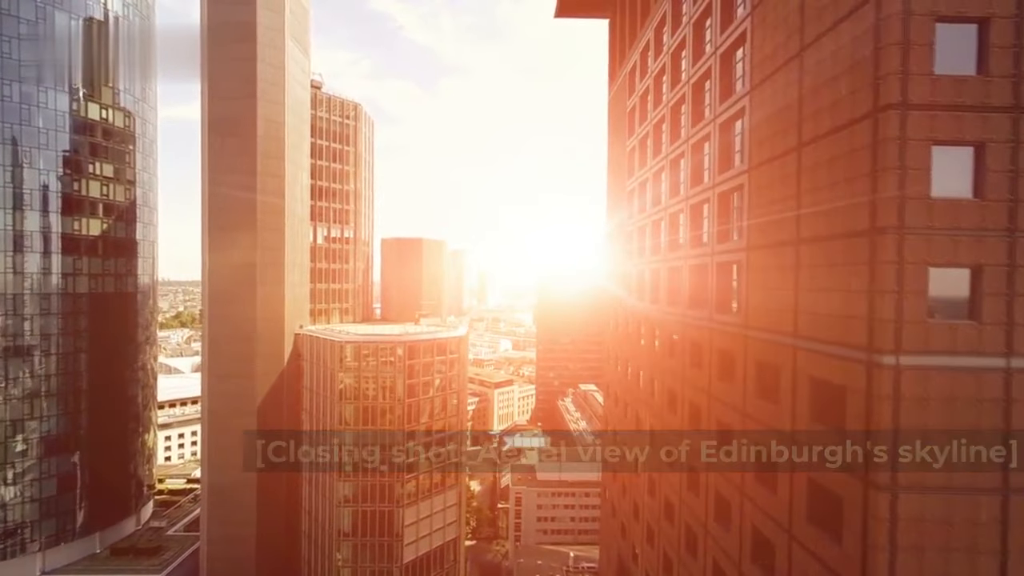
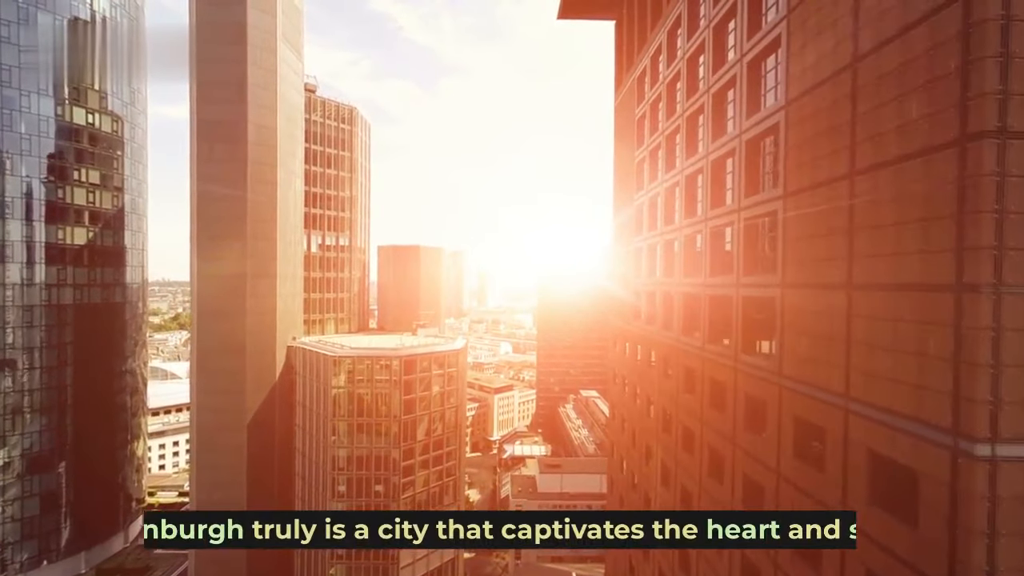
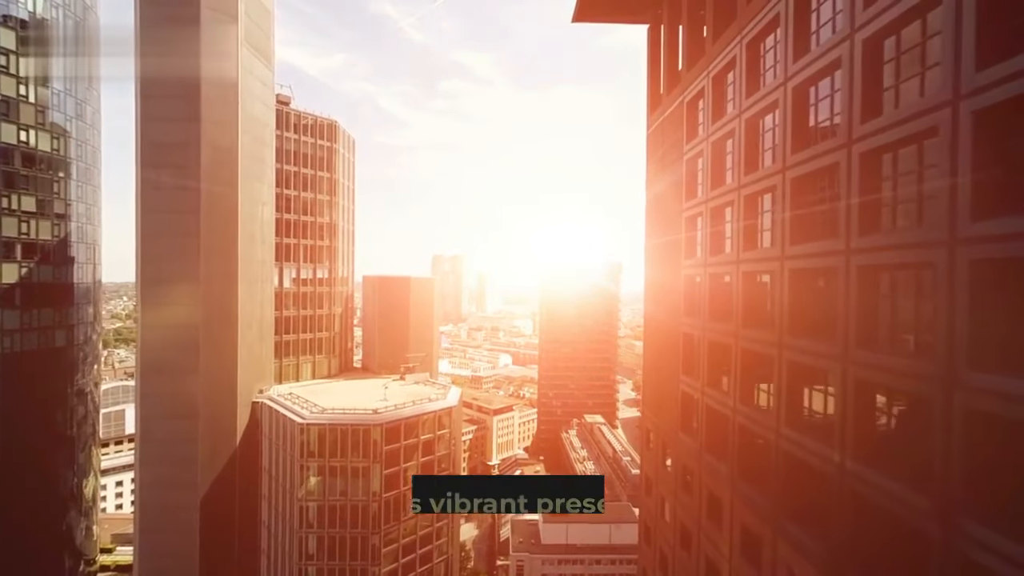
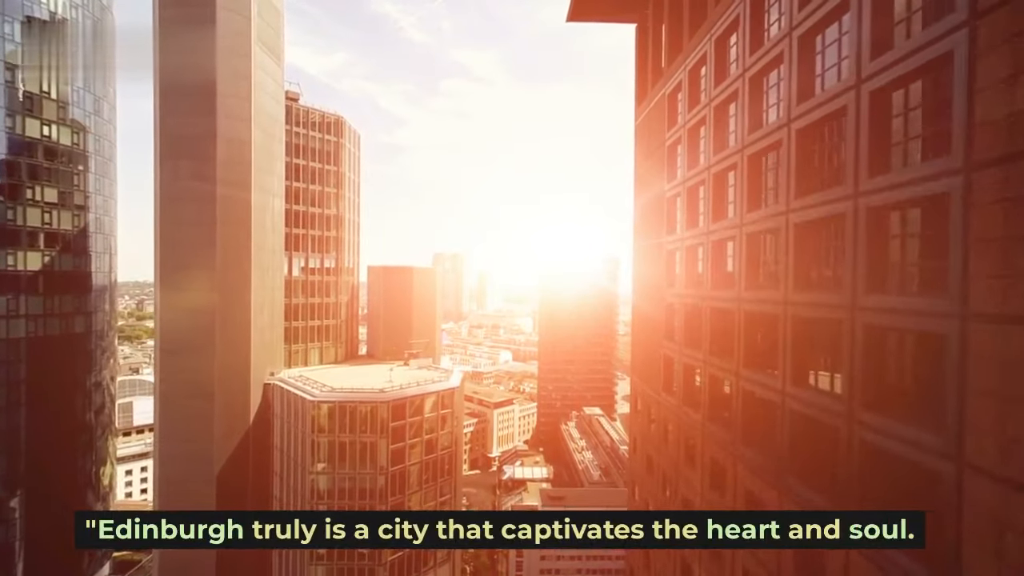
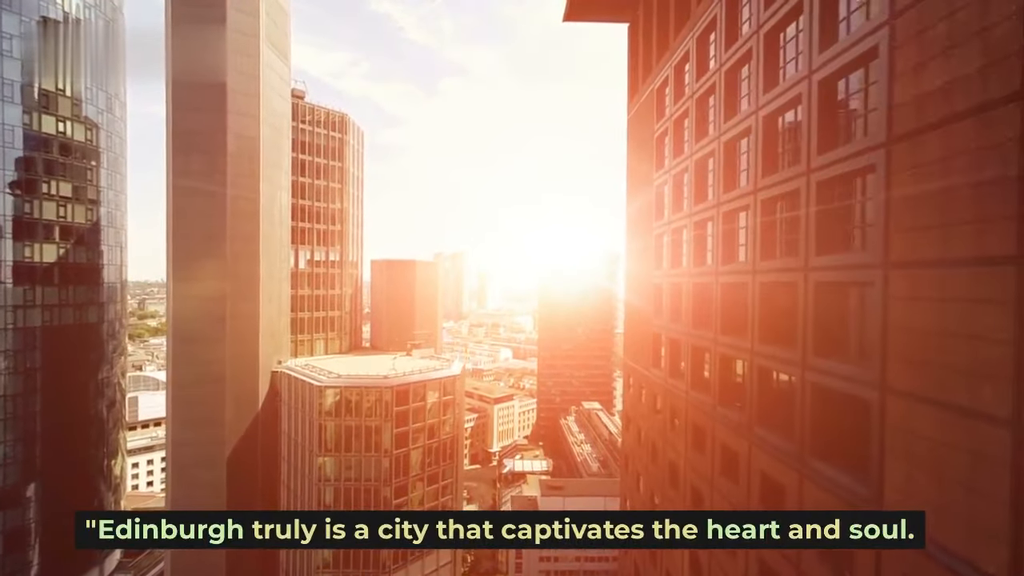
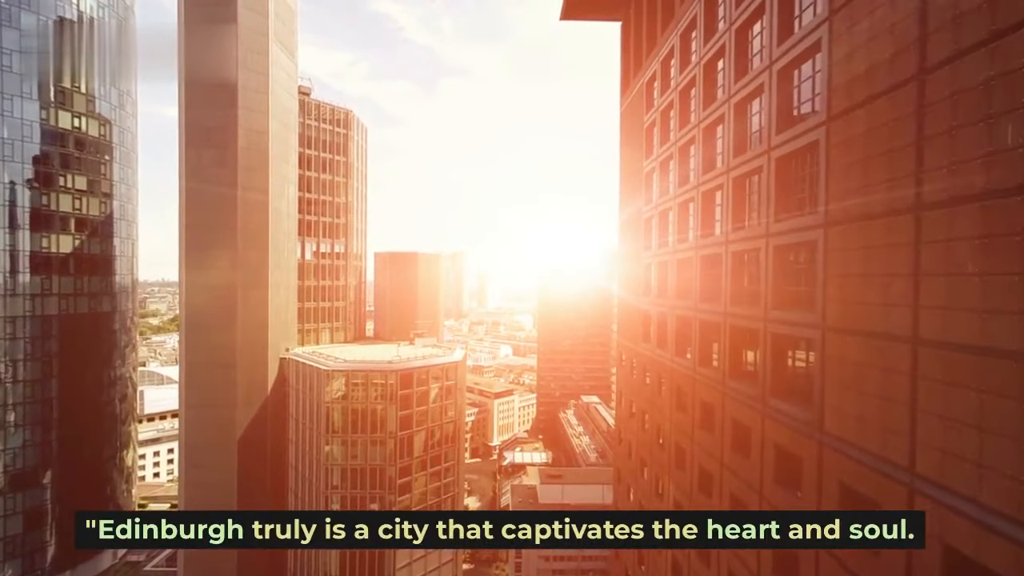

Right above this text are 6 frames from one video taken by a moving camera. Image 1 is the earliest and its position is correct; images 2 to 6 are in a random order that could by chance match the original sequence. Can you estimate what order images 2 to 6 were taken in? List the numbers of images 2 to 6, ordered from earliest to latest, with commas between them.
2, 6, 5, 4, 3
